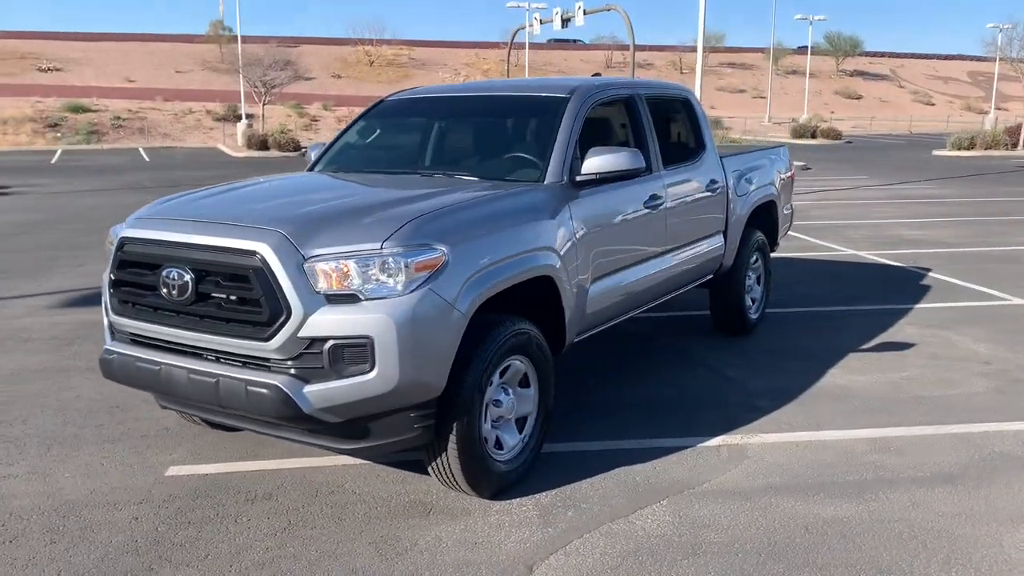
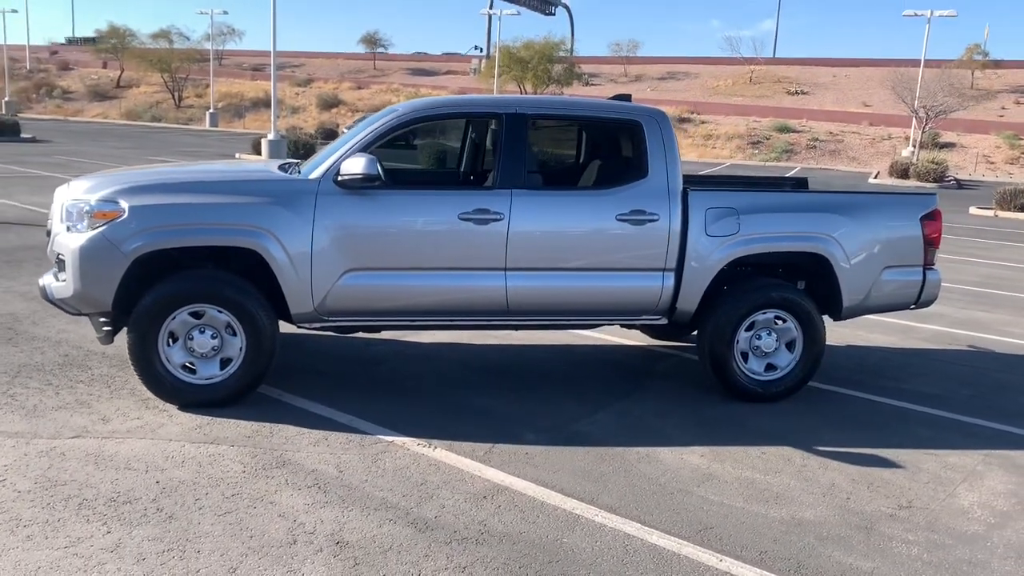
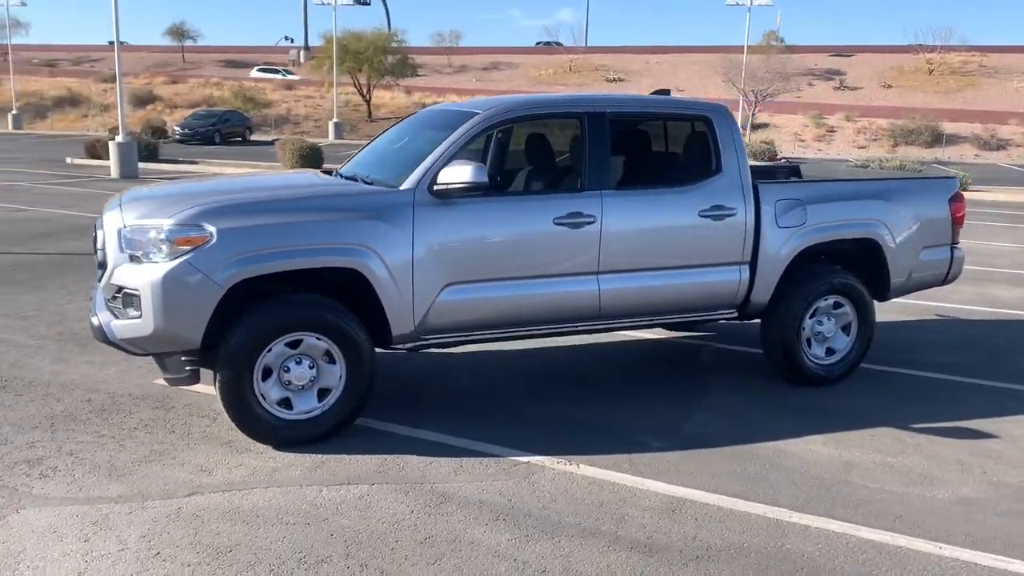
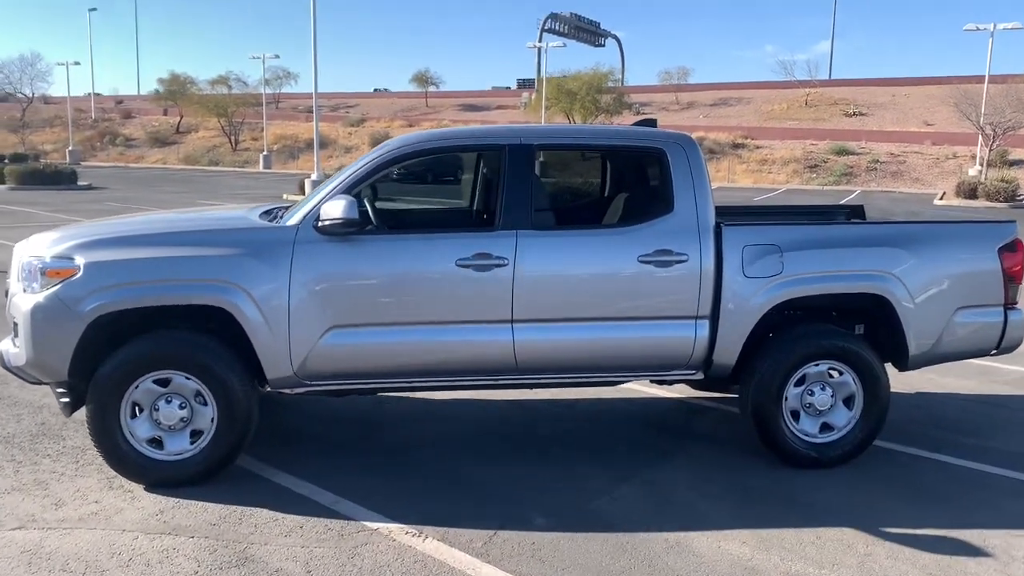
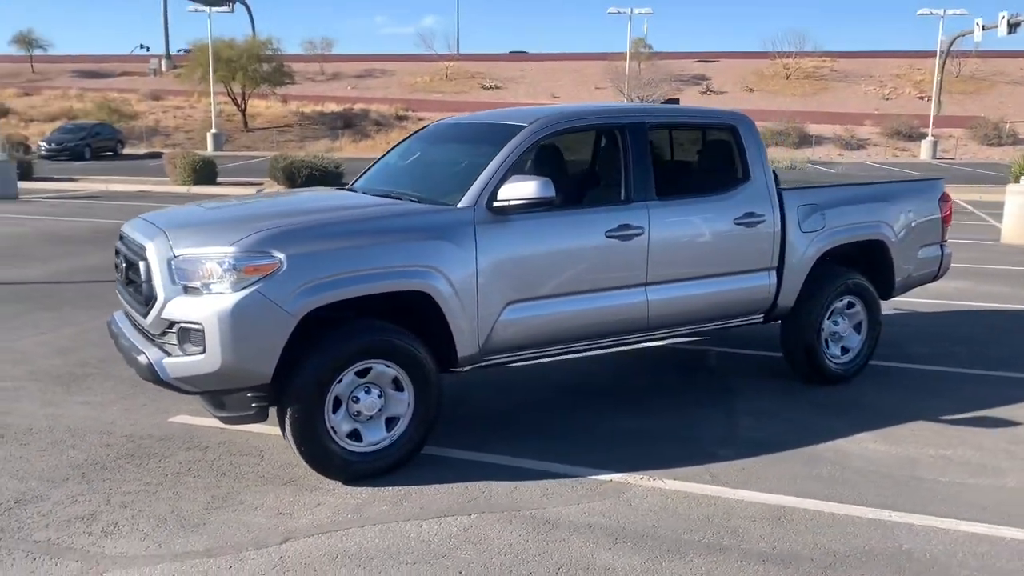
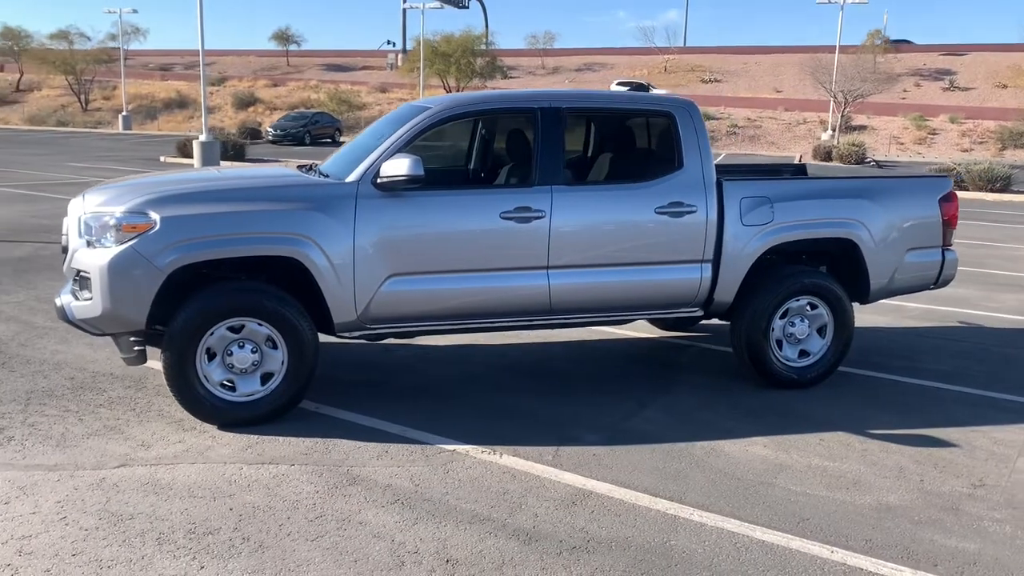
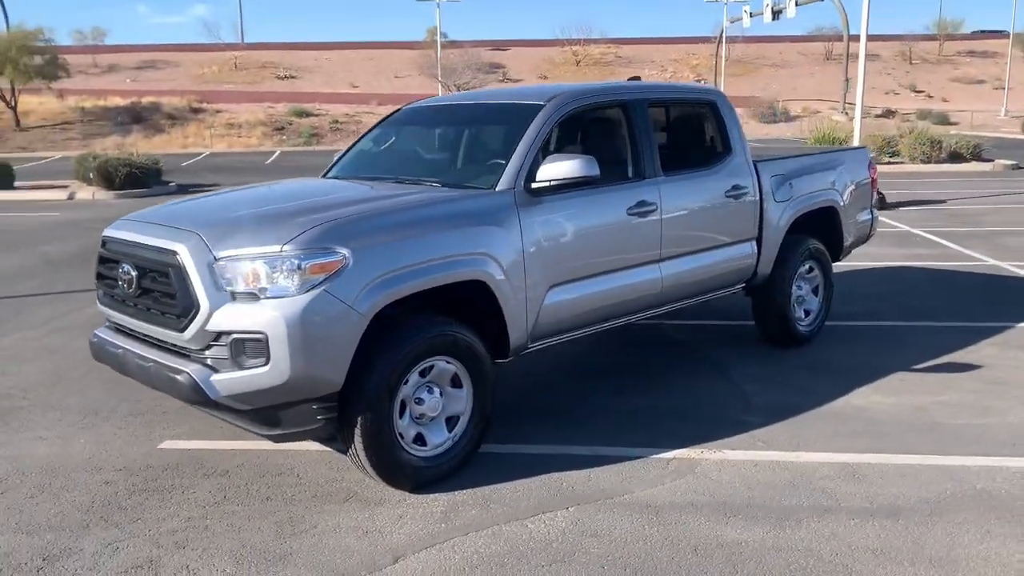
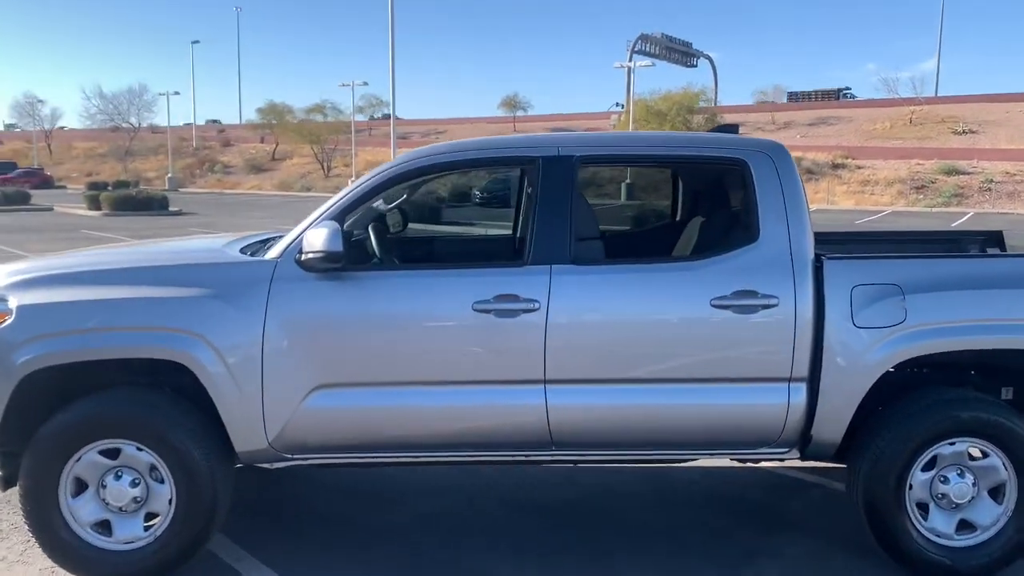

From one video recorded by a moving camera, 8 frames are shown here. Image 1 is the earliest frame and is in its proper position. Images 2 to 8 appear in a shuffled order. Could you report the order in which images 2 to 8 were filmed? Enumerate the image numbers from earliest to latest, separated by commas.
7, 5, 3, 6, 2, 4, 8
